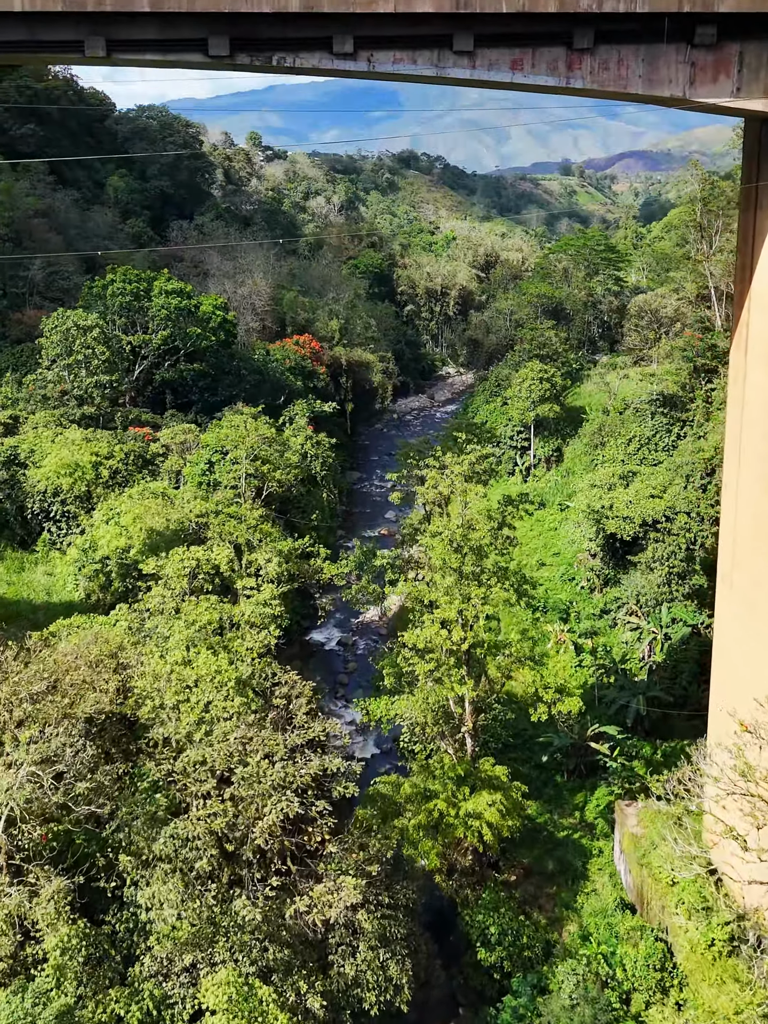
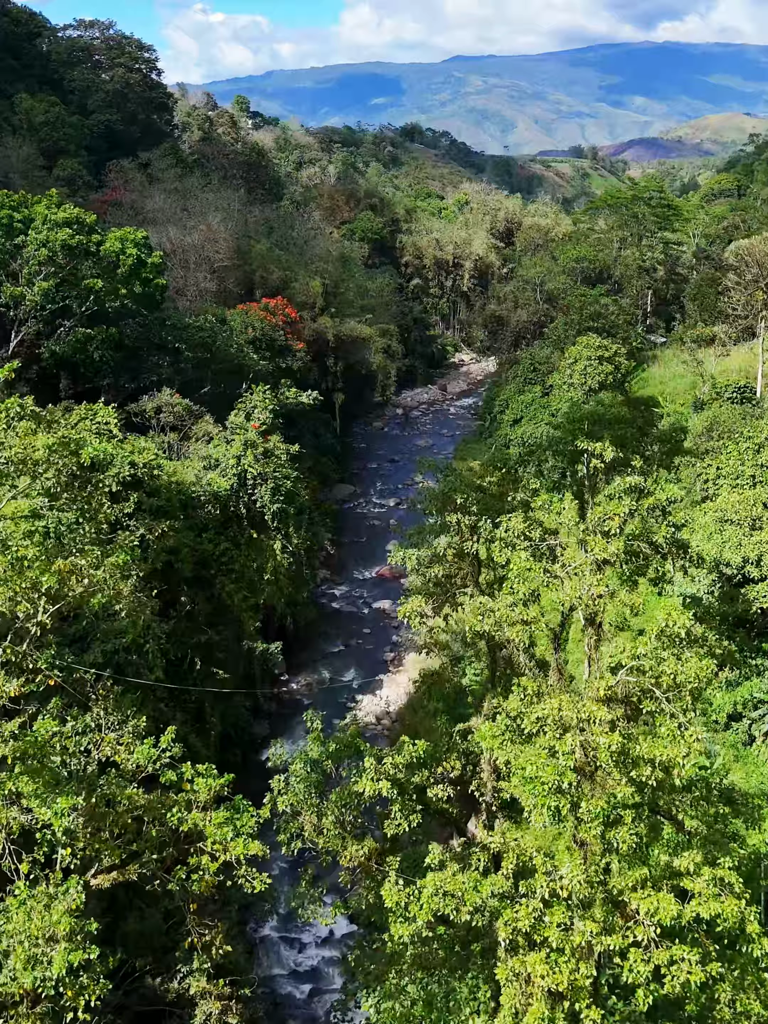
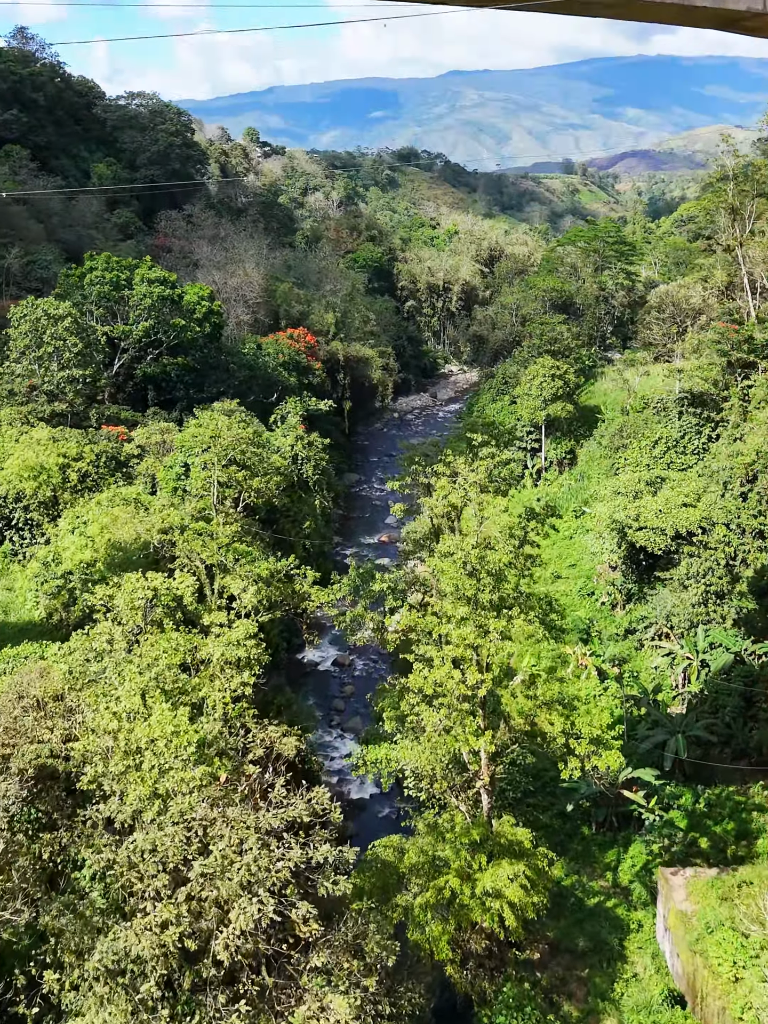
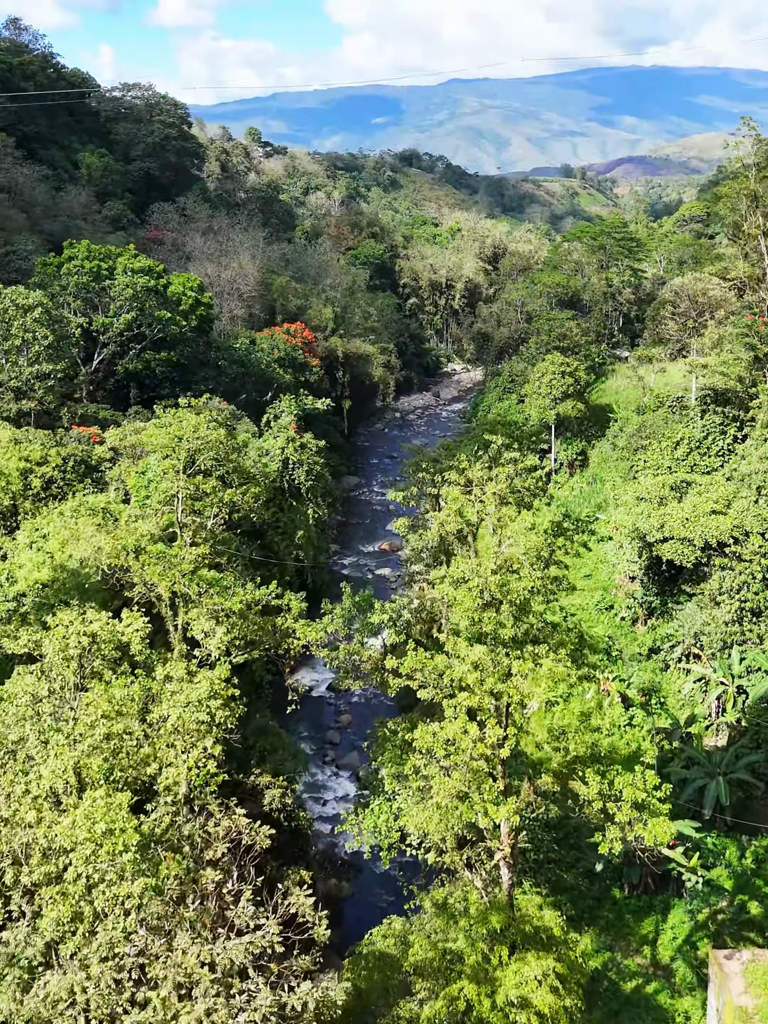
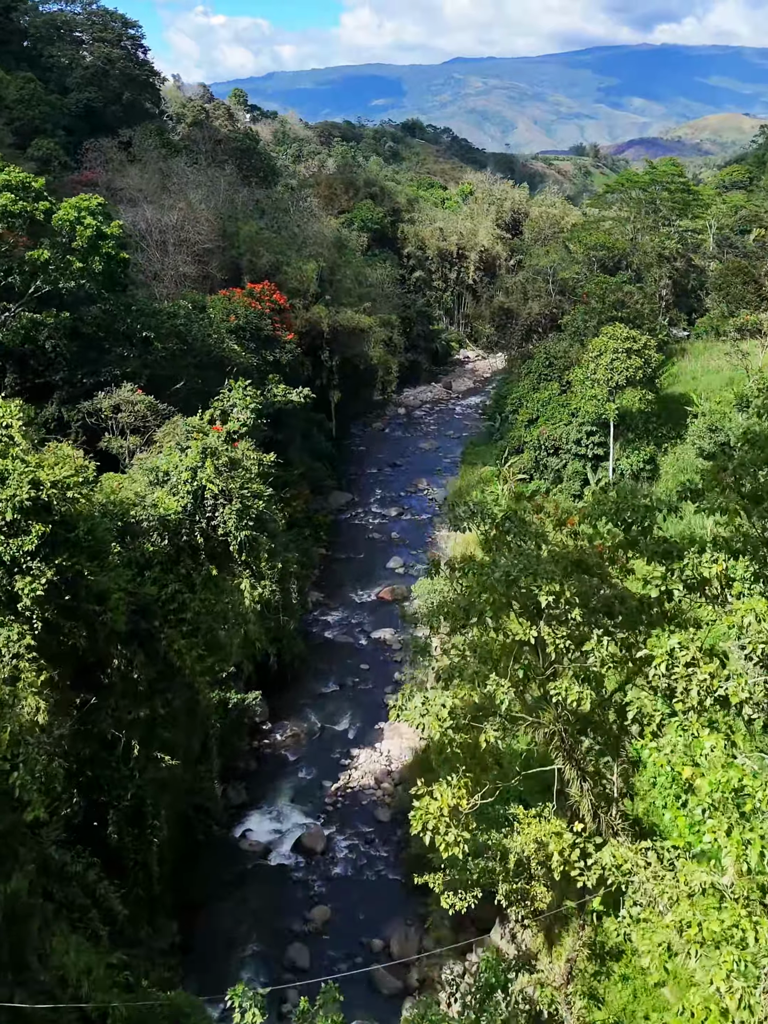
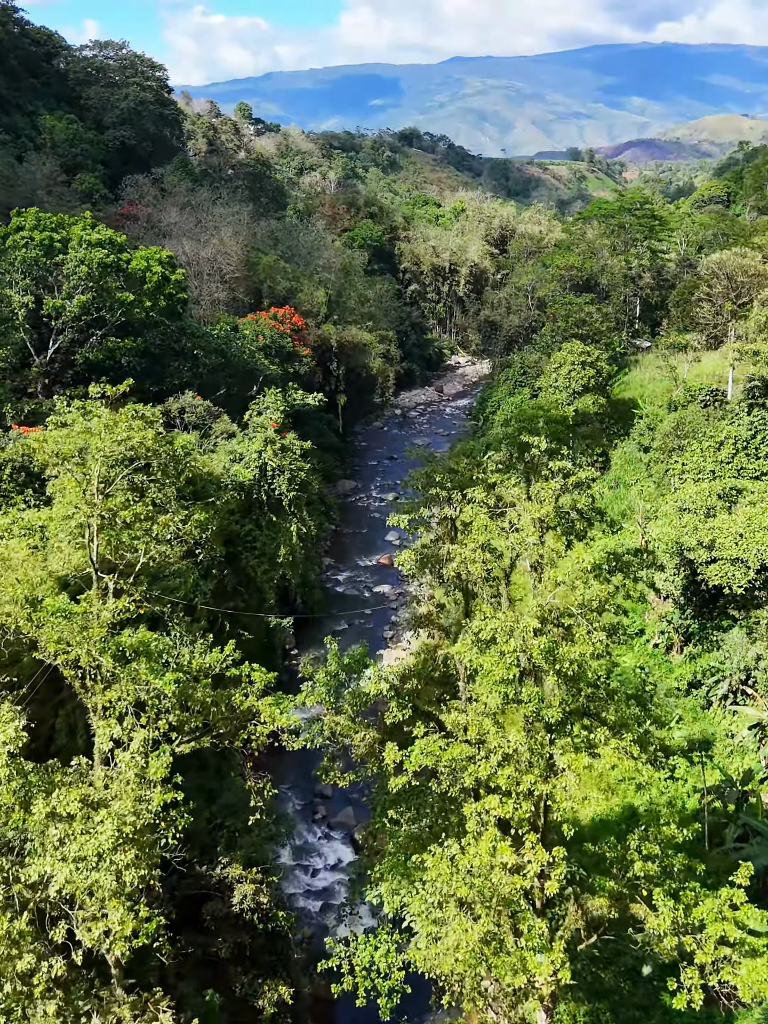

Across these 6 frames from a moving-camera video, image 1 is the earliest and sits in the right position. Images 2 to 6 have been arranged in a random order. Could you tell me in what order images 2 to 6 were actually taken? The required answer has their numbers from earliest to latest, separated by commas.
3, 4, 6, 2, 5
